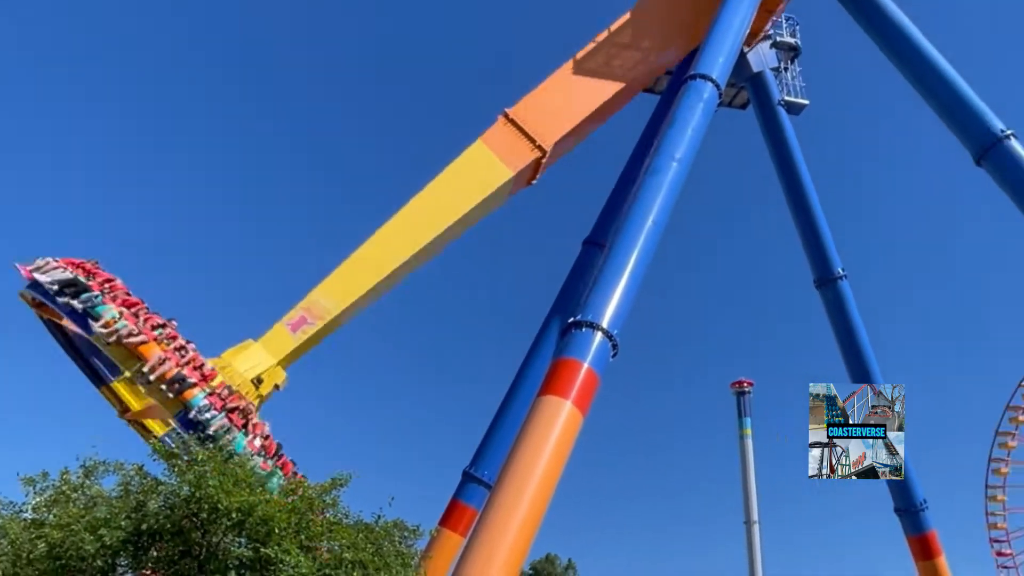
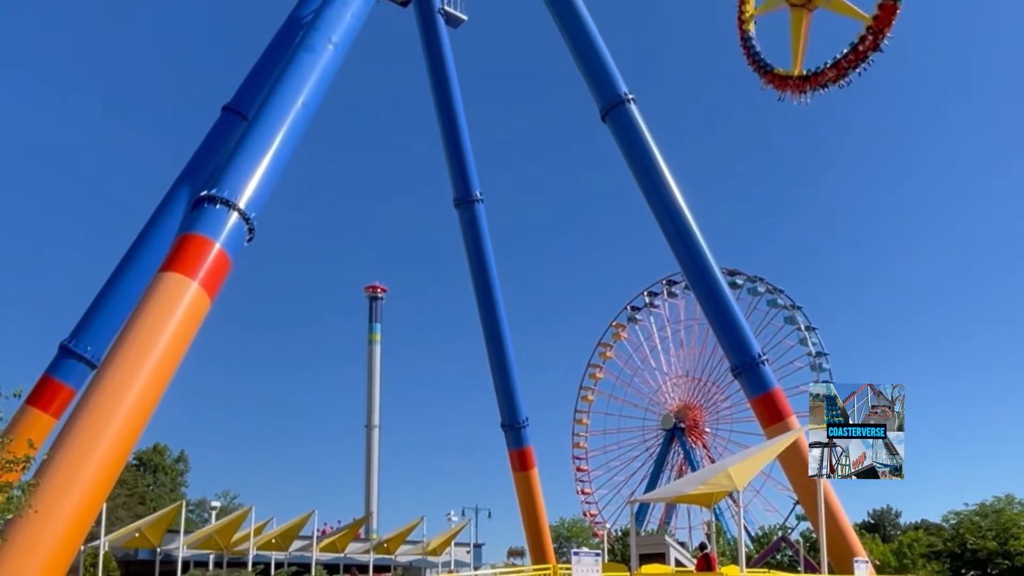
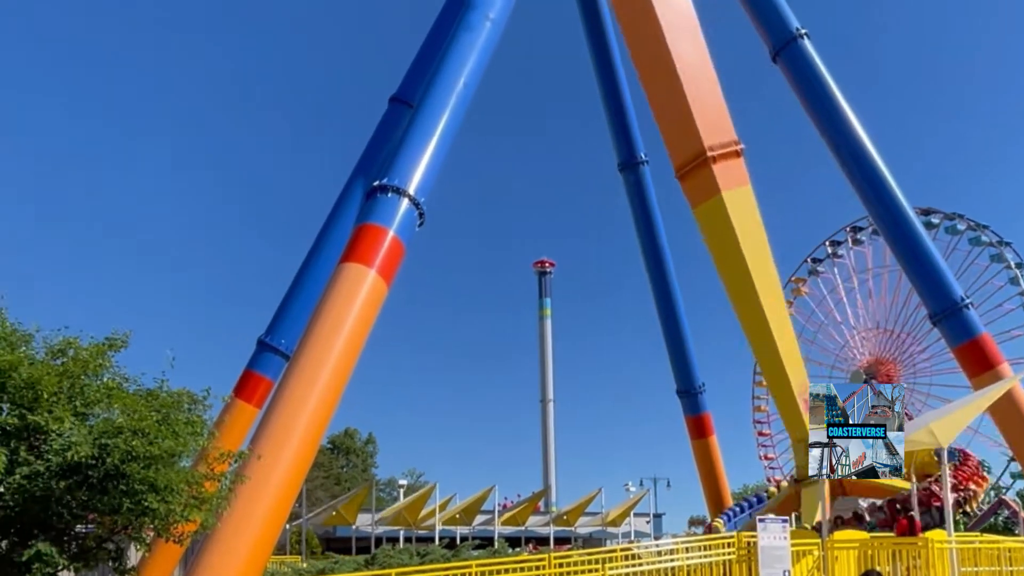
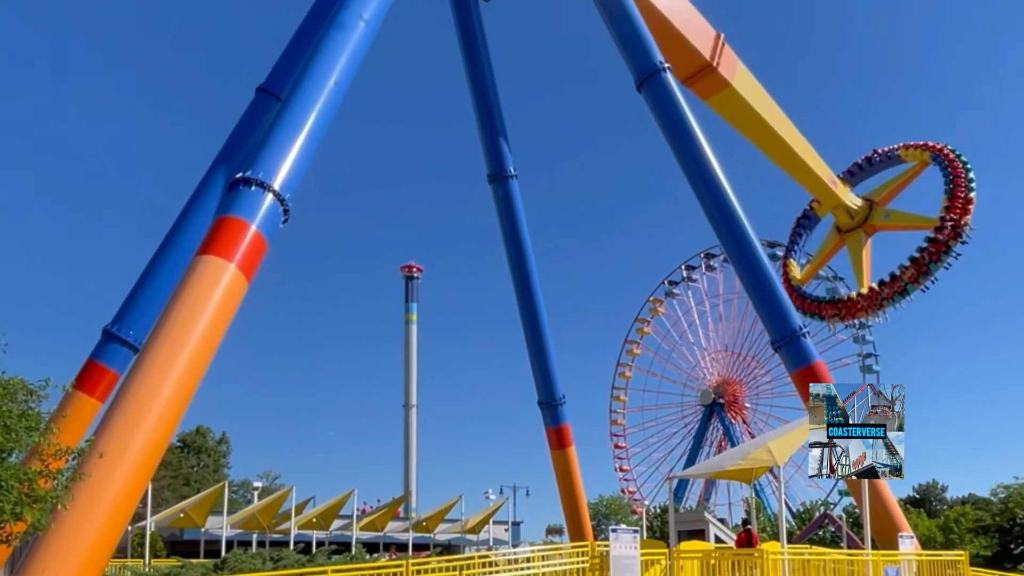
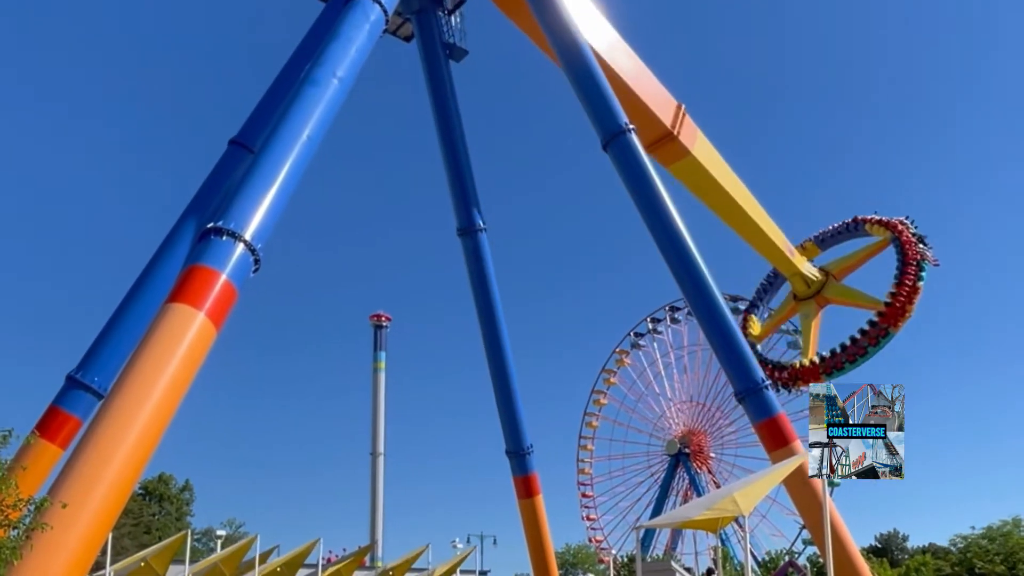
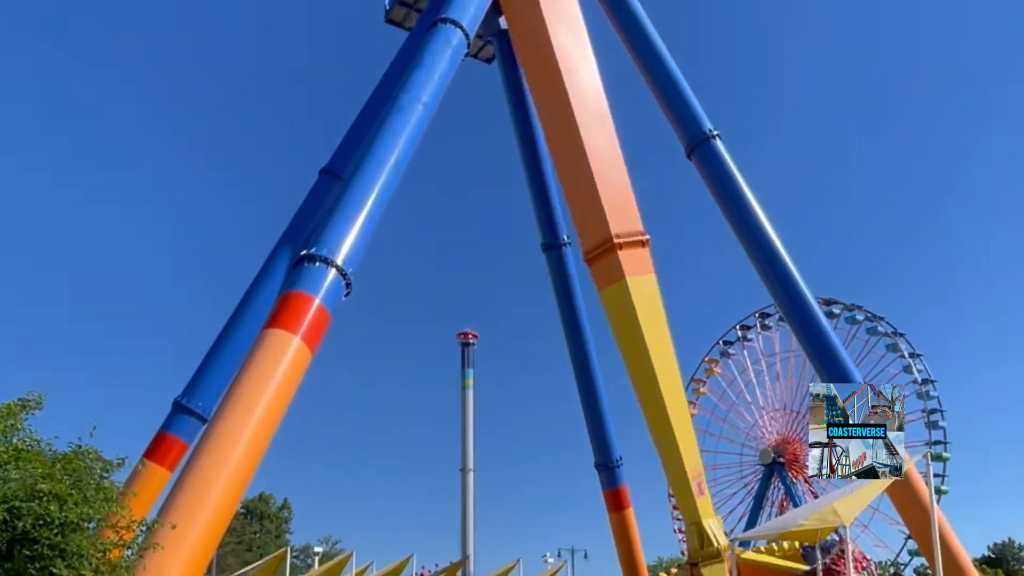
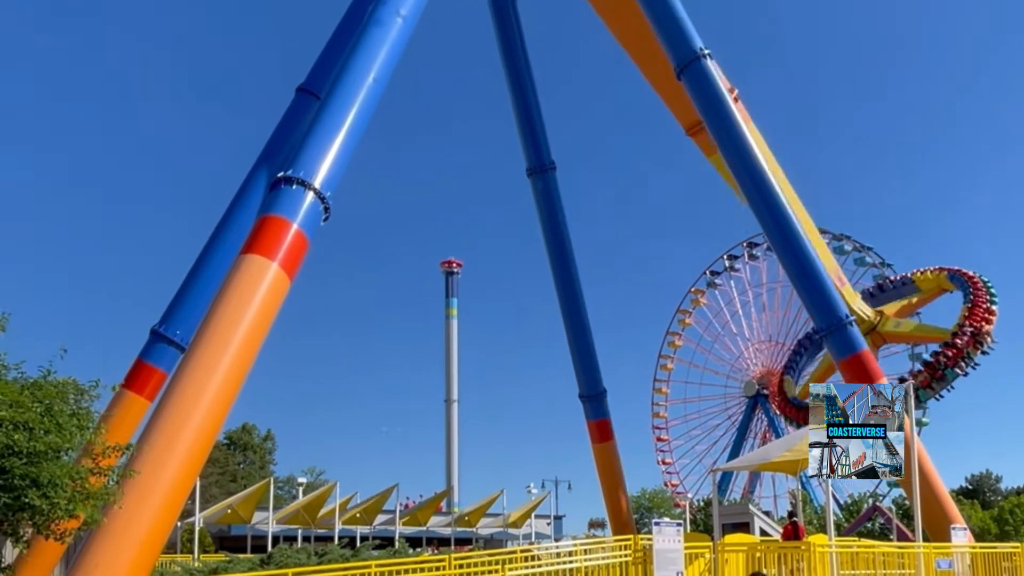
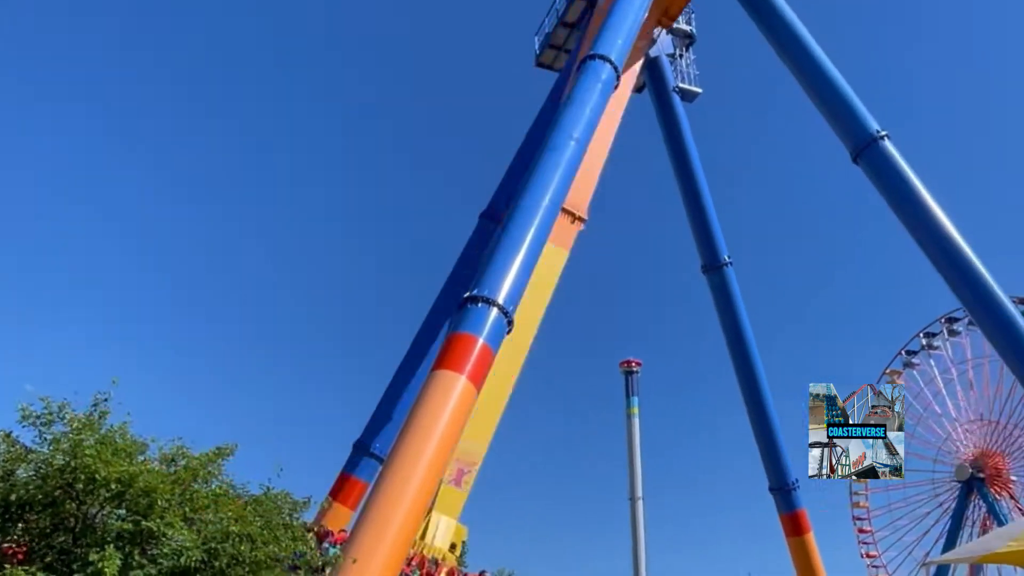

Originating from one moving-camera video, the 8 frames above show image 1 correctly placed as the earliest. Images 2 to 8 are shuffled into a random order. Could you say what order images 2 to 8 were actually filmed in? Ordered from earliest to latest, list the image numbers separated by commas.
8, 6, 5, 2, 4, 7, 3
